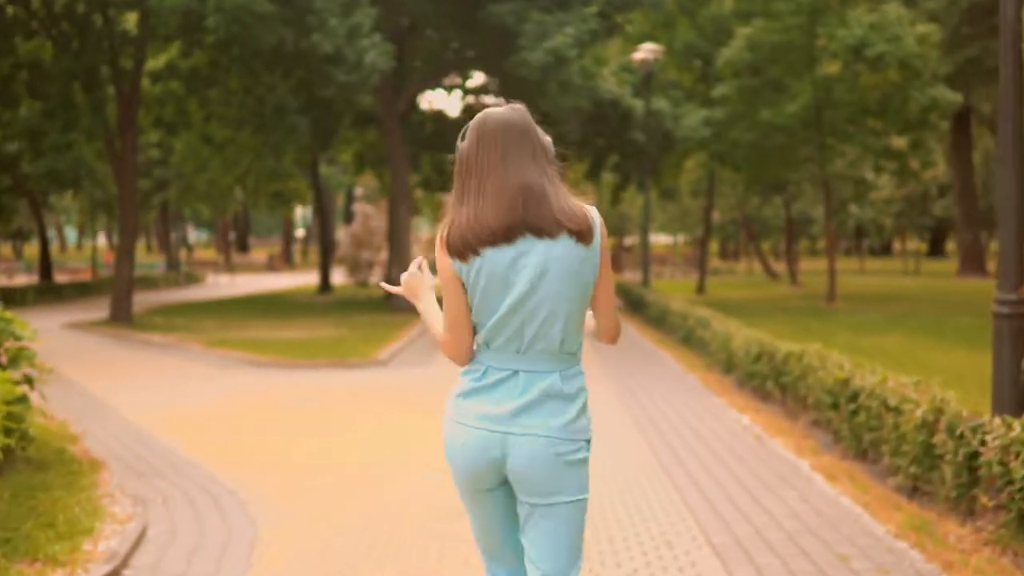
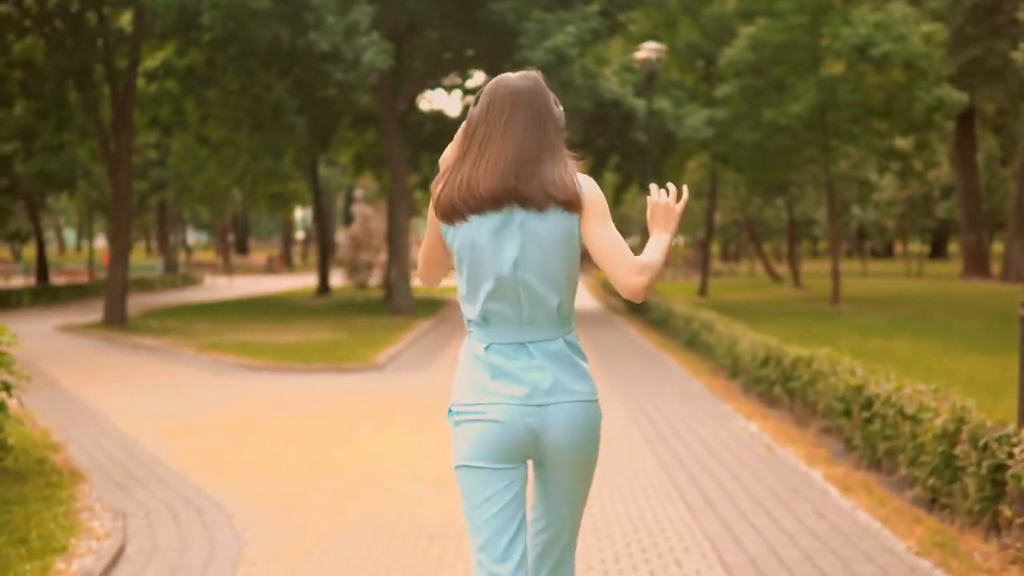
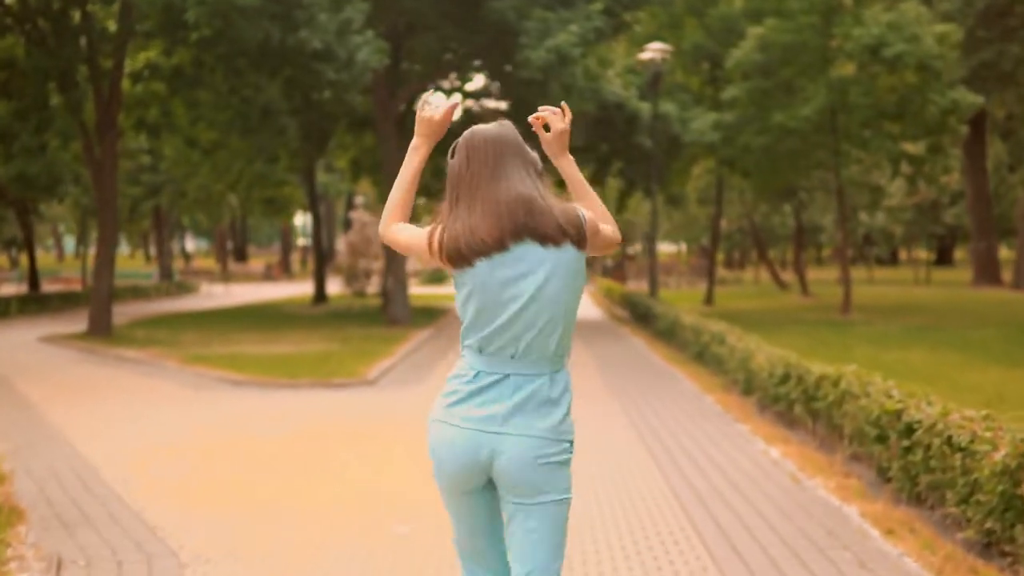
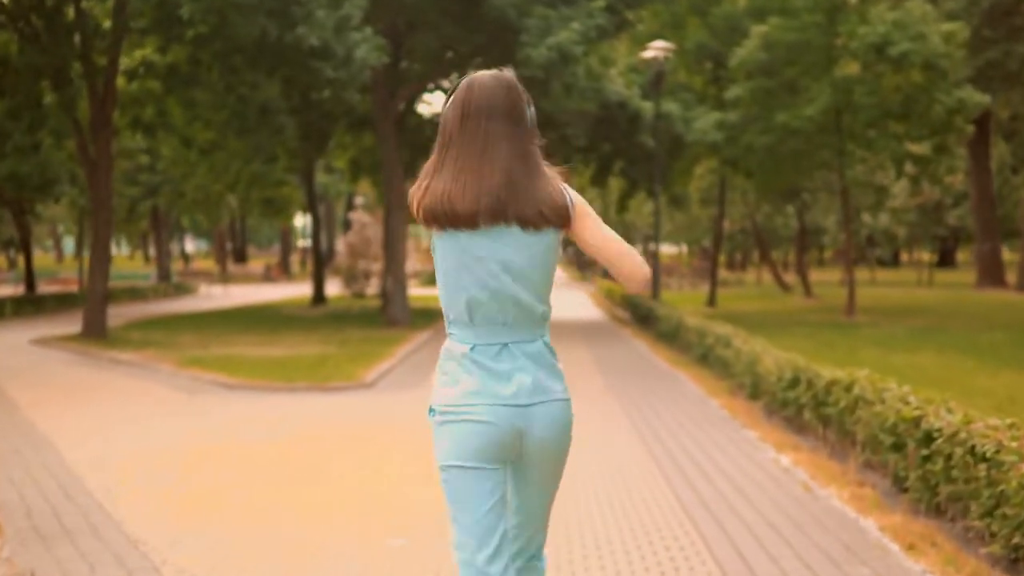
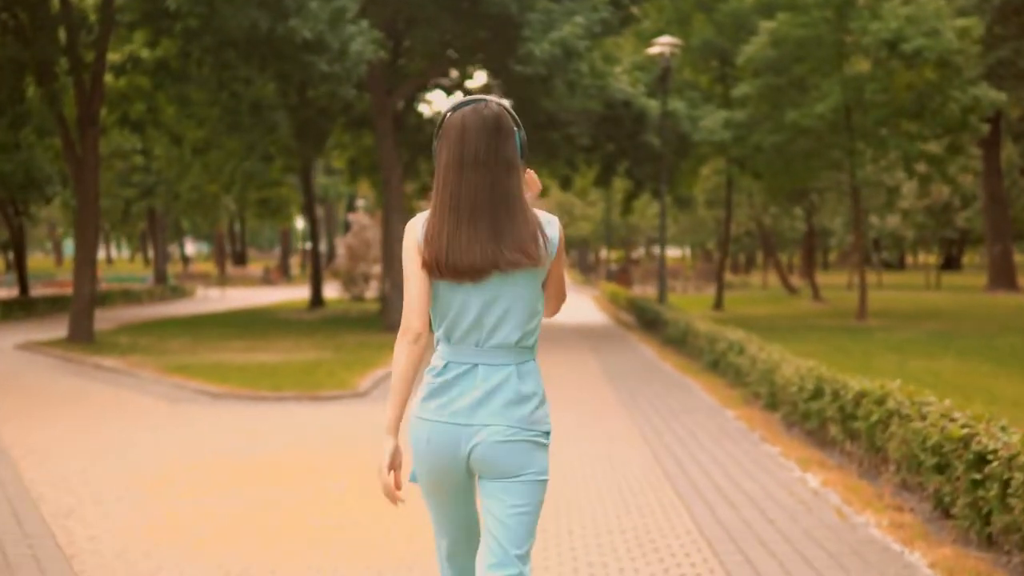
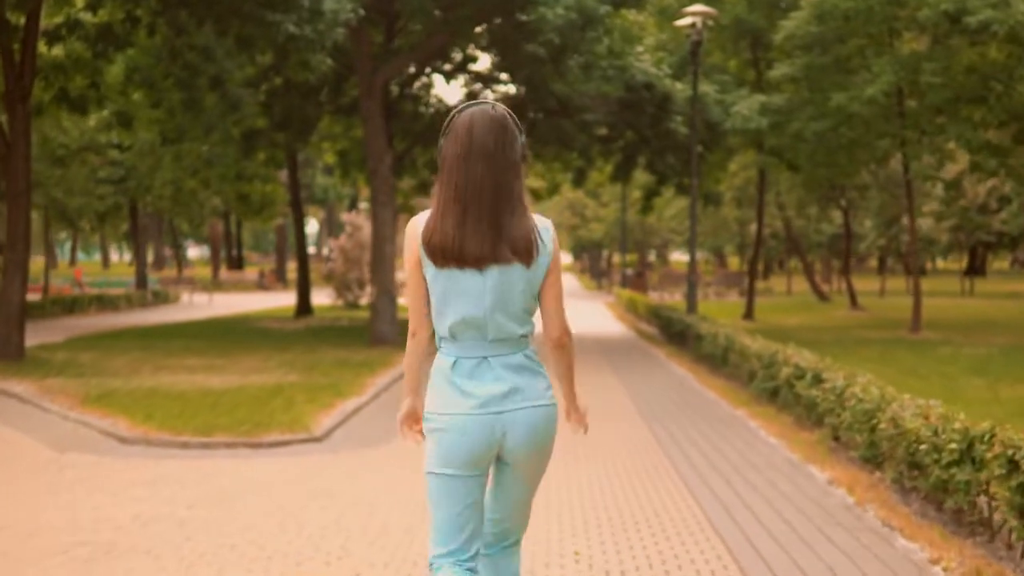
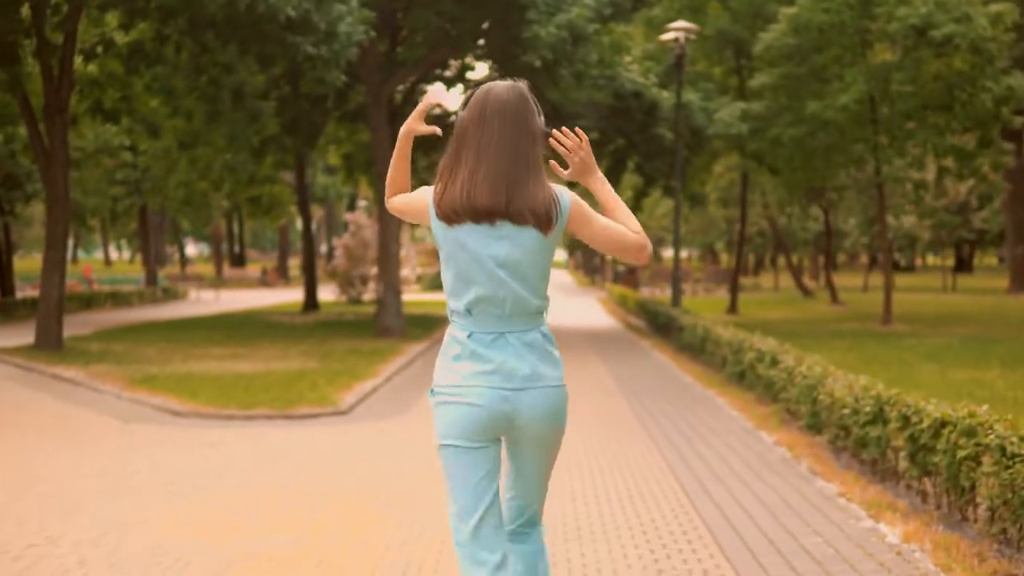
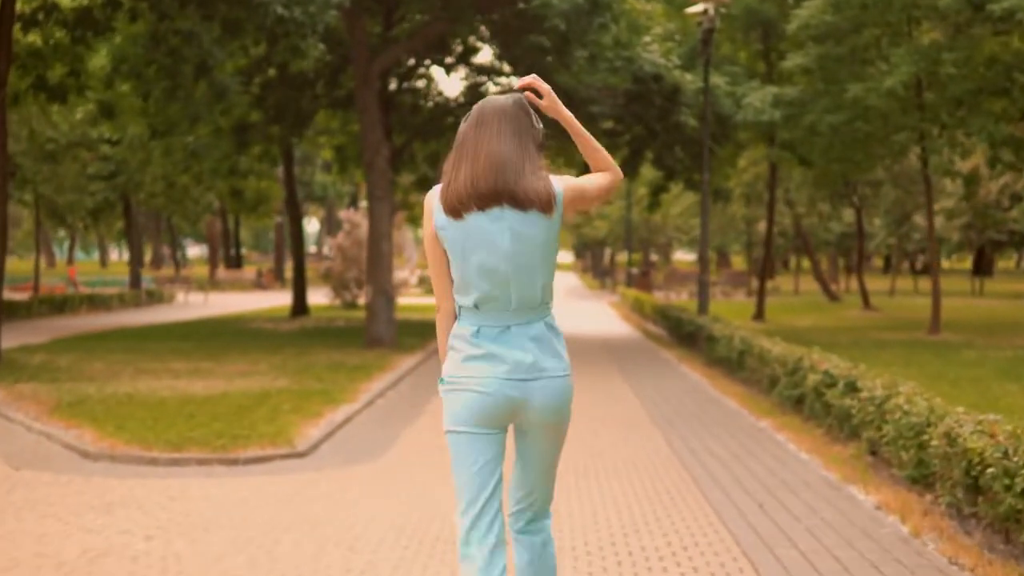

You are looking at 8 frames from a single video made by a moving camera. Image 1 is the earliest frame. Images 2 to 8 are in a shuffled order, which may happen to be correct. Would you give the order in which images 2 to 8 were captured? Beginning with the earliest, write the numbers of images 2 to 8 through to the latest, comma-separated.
2, 3, 4, 5, 7, 6, 8
